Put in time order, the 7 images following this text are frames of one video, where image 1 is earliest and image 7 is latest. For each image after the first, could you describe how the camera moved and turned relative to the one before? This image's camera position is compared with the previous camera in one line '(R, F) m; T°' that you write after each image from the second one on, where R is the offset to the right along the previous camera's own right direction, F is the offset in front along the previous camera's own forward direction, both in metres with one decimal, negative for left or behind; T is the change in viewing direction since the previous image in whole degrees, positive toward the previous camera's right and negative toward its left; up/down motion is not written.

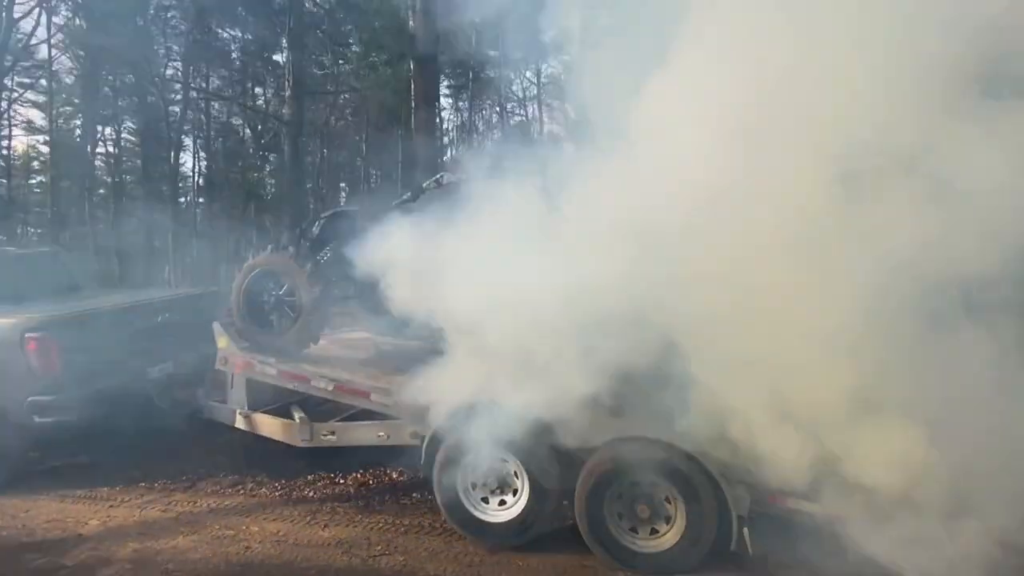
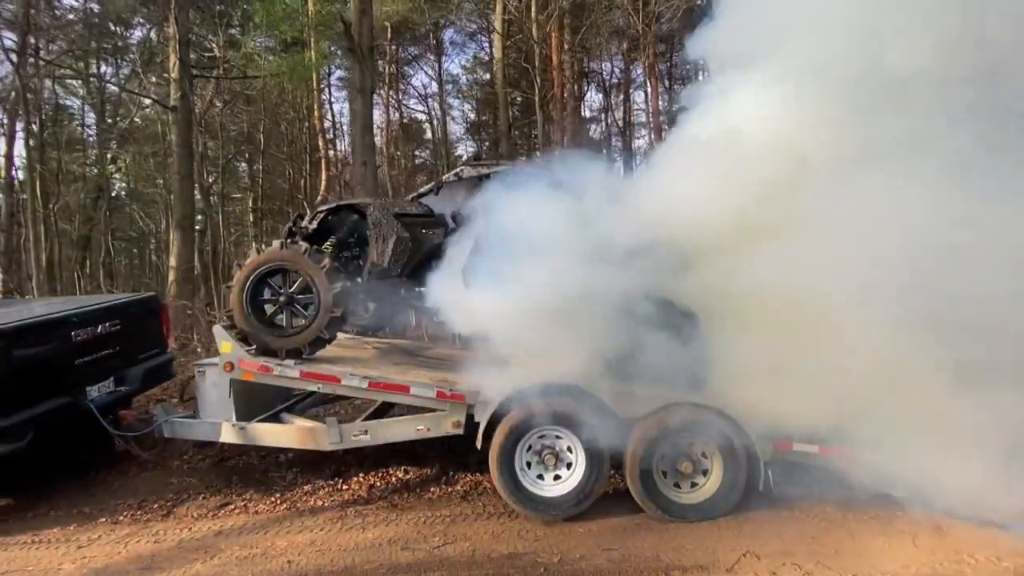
(-1.8, 0.0) m; +18°
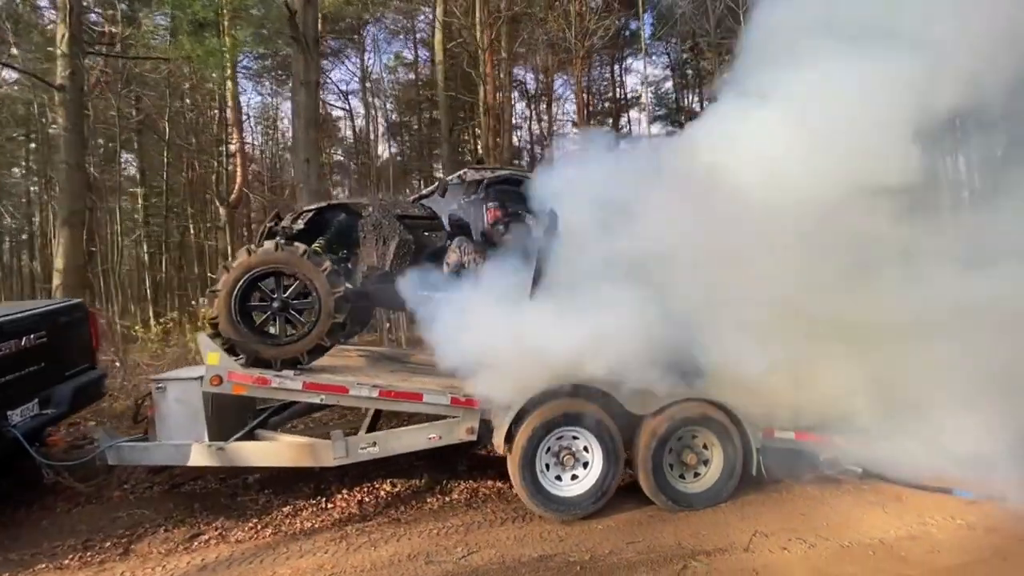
(-1.3, +0.2) m; +14°
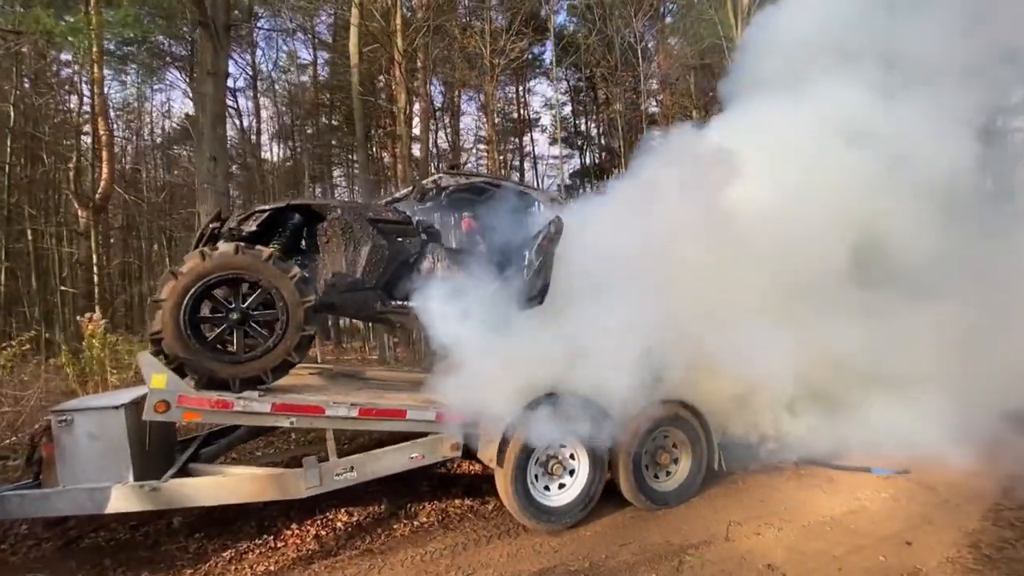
(-1.0, +0.3) m; +15°
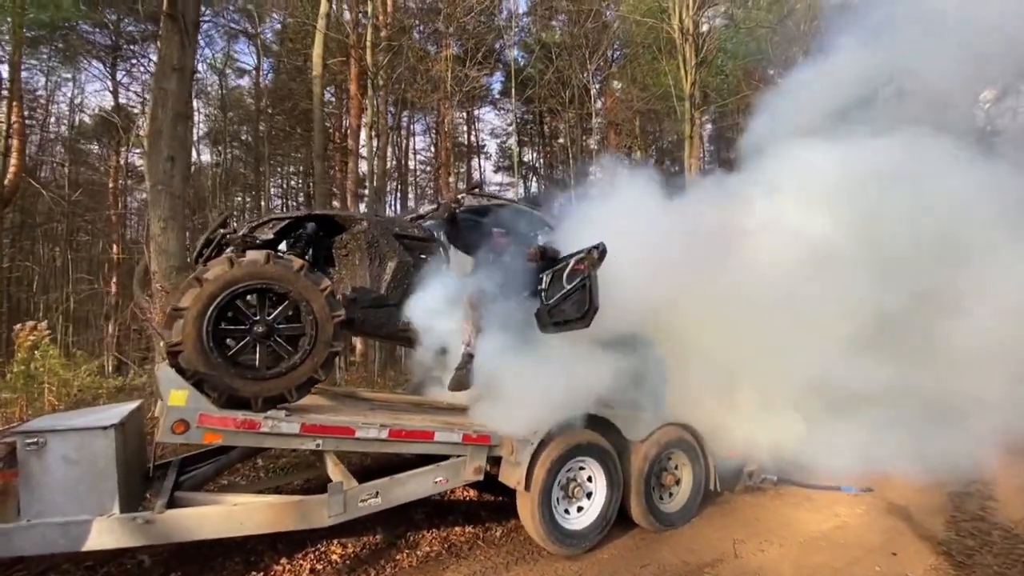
(-1.0, +0.1) m; +10°
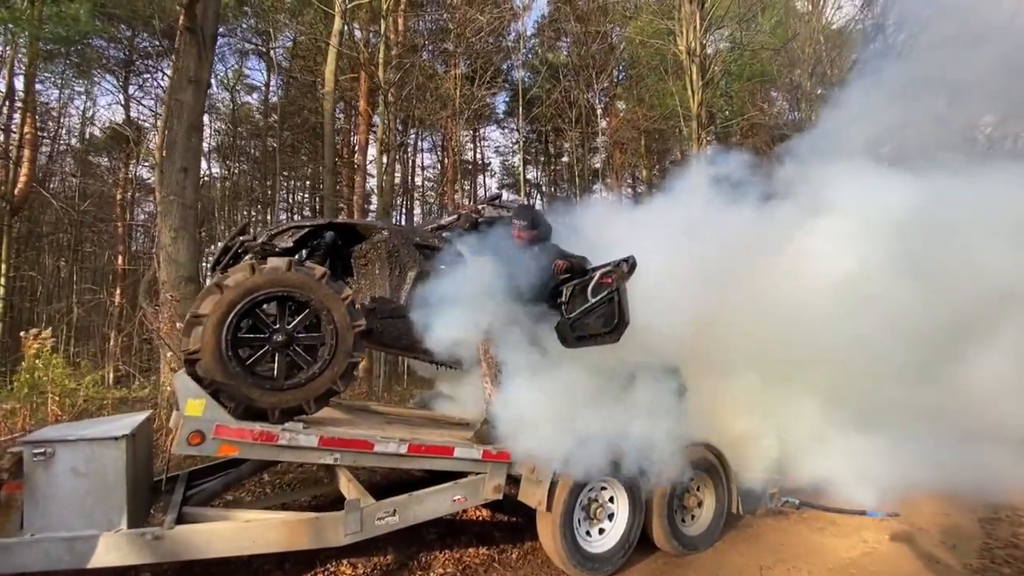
(-0.2, +0.1) m; 0°
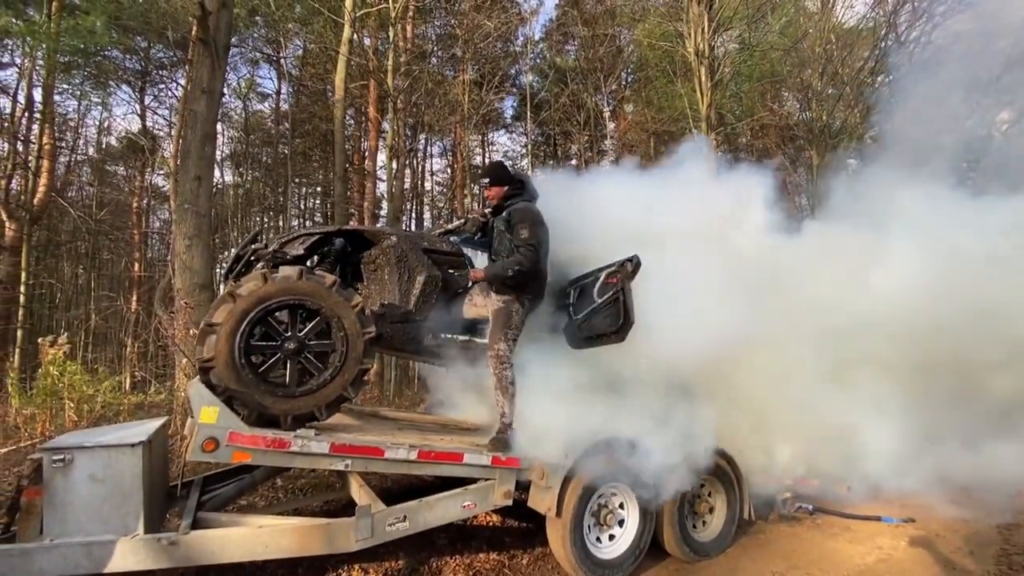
(0.0, 0.0) m; -1°
